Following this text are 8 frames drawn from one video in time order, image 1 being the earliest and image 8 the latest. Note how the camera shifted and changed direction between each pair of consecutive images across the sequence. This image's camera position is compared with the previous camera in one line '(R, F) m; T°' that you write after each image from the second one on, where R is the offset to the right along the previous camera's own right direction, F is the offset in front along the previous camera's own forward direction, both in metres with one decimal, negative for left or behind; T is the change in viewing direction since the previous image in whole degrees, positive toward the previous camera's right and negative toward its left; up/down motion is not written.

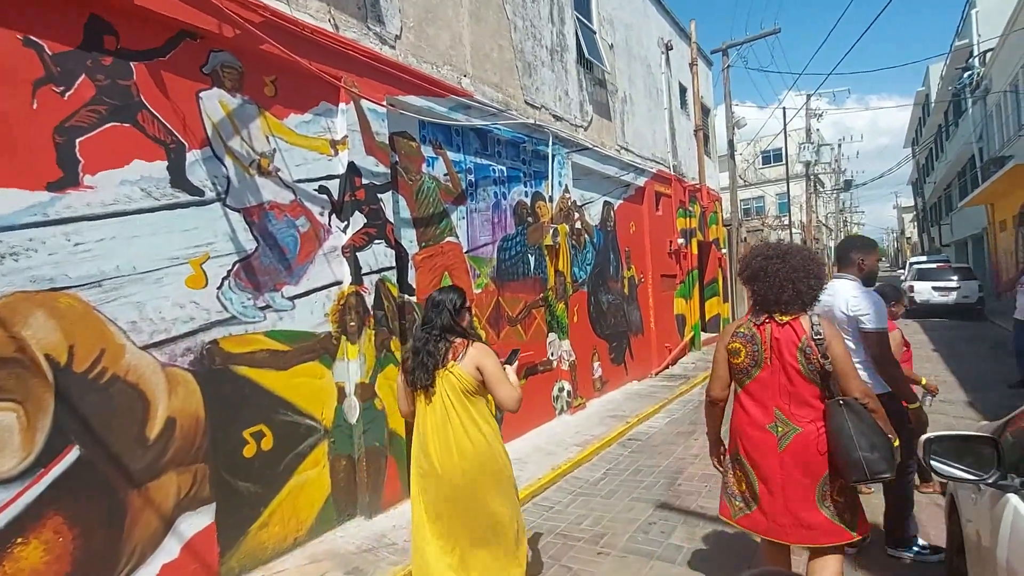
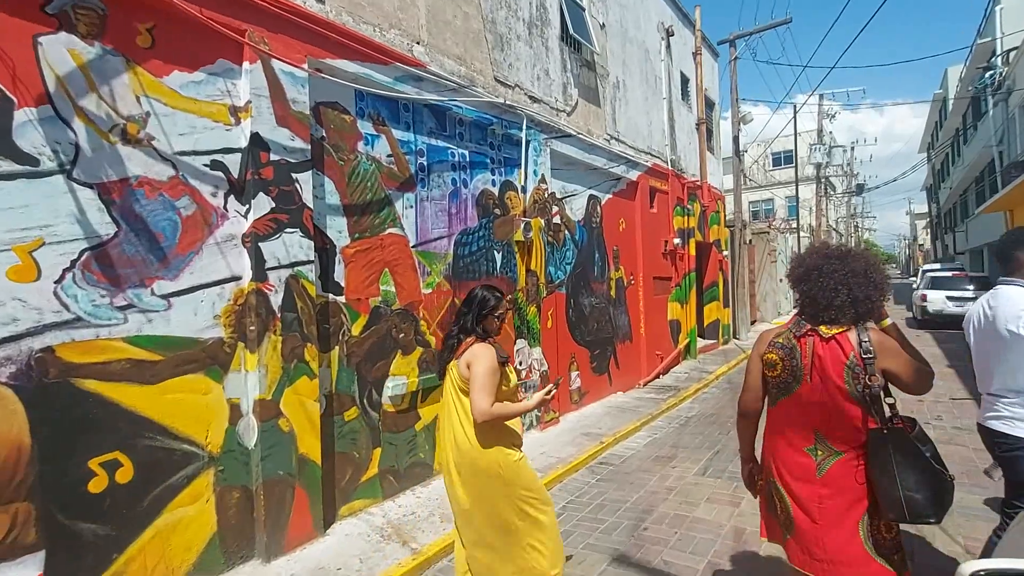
(+0.5, +0.8) m; -1°
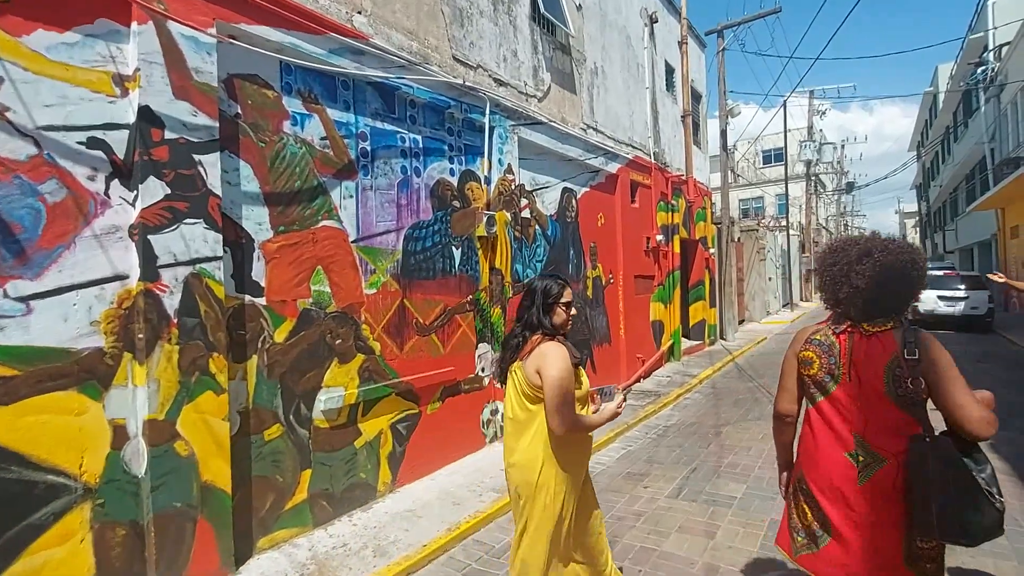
(+0.4, +0.6) m; +1°
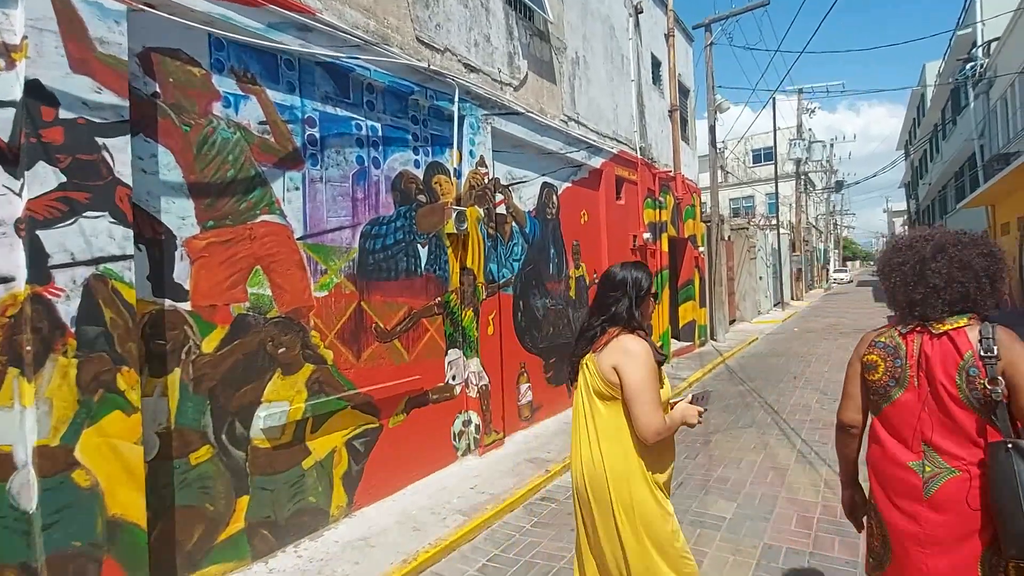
(+0.2, +0.5) m; +1°
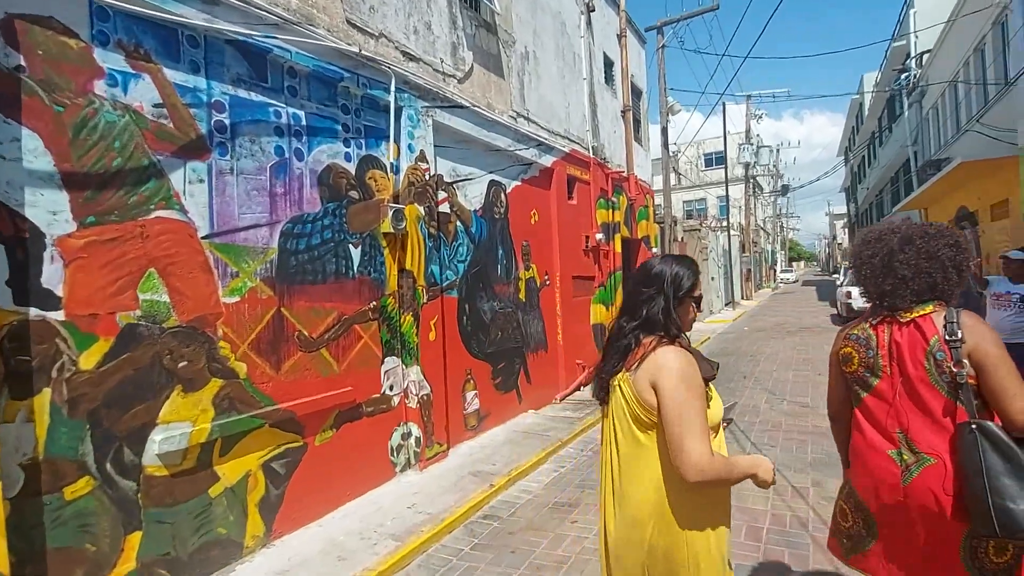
(+0.2, +0.3) m; +4°
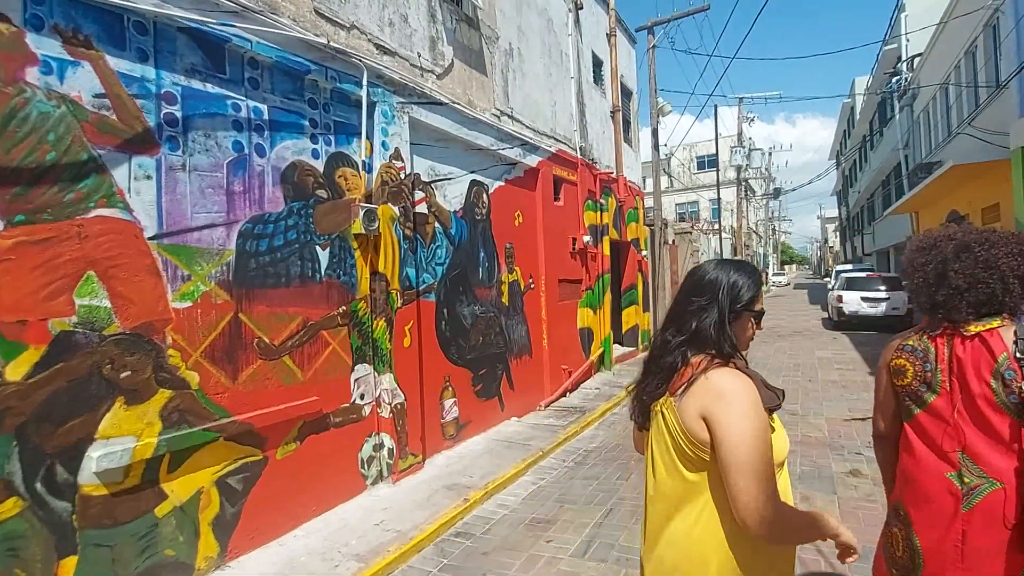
(+0.2, +0.2) m; +1°
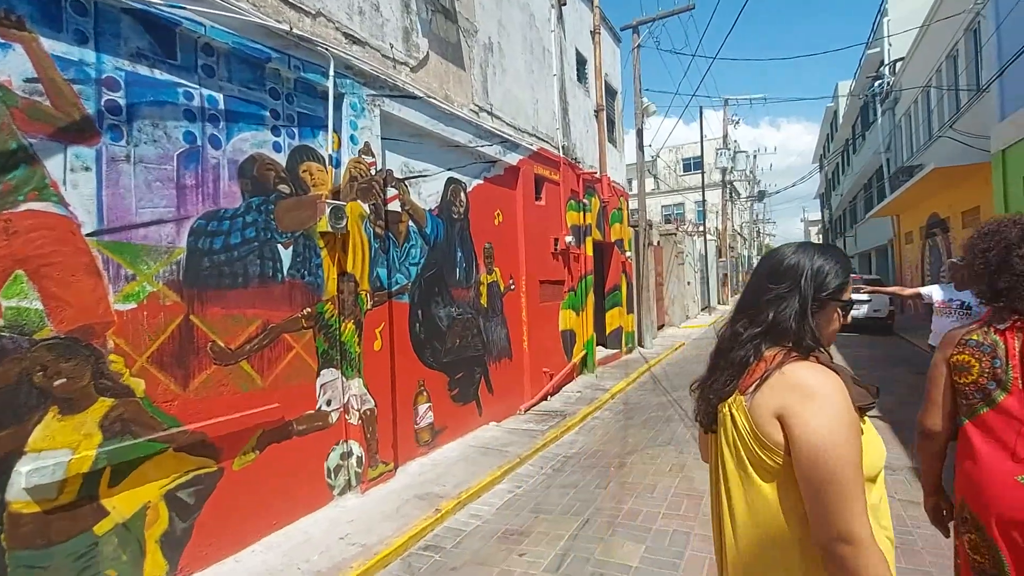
(+0.1, +0.2) m; +1°
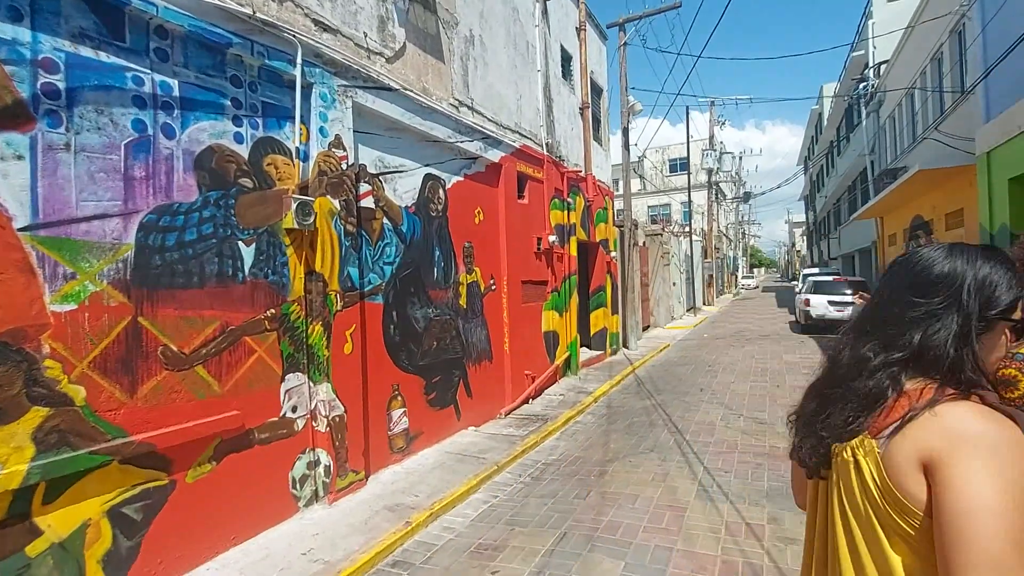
(+0.1, +0.2) m; +1°
